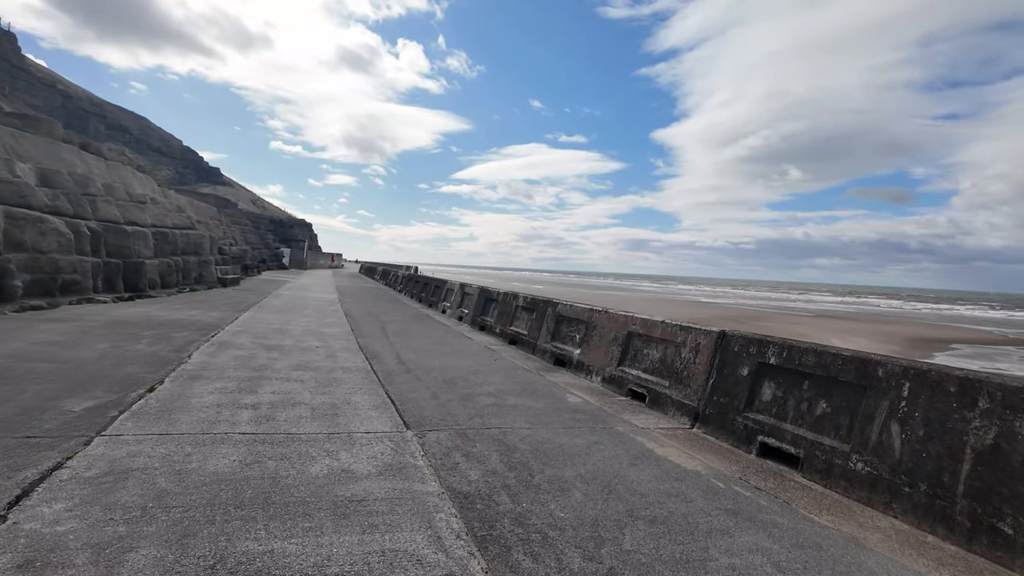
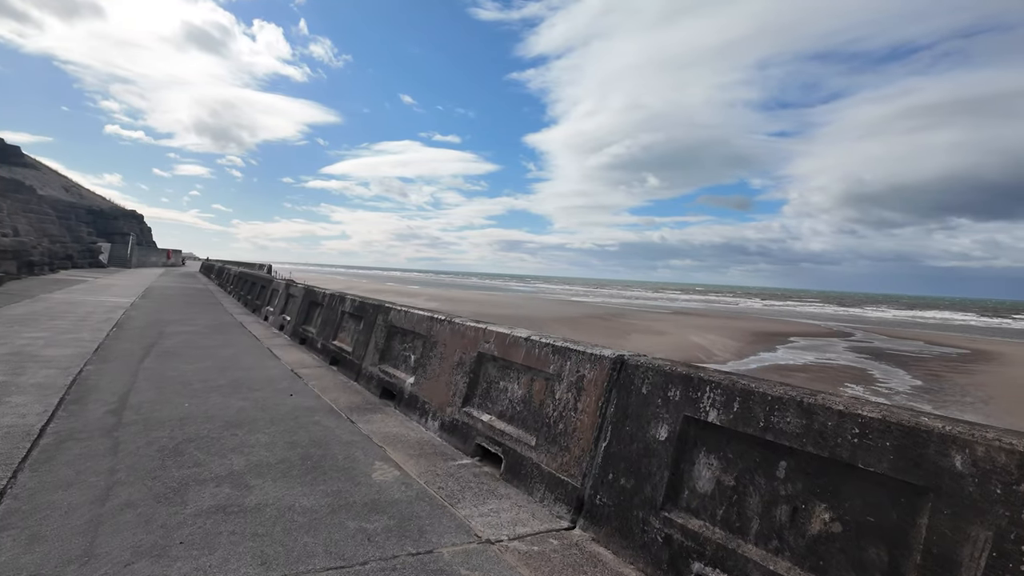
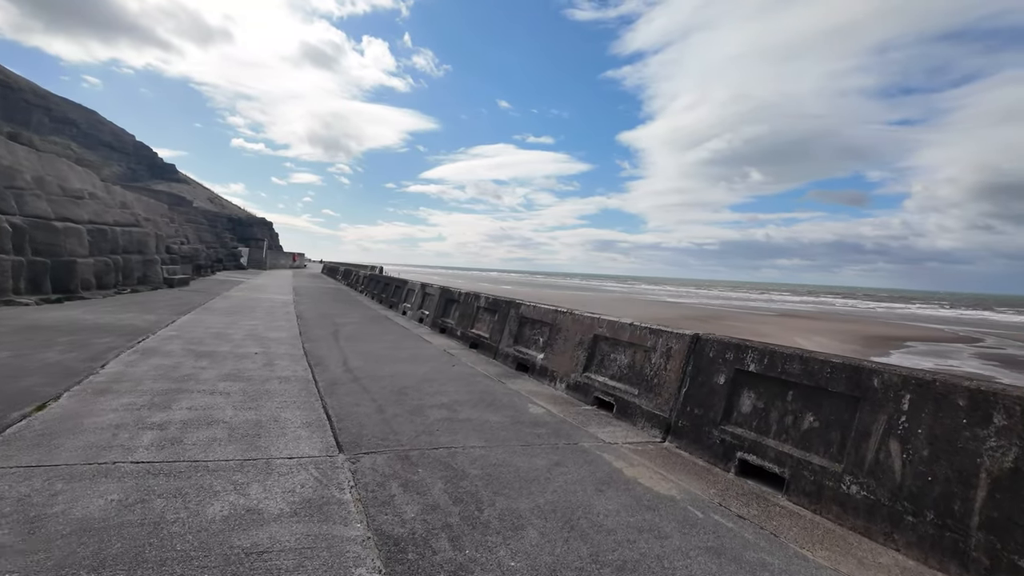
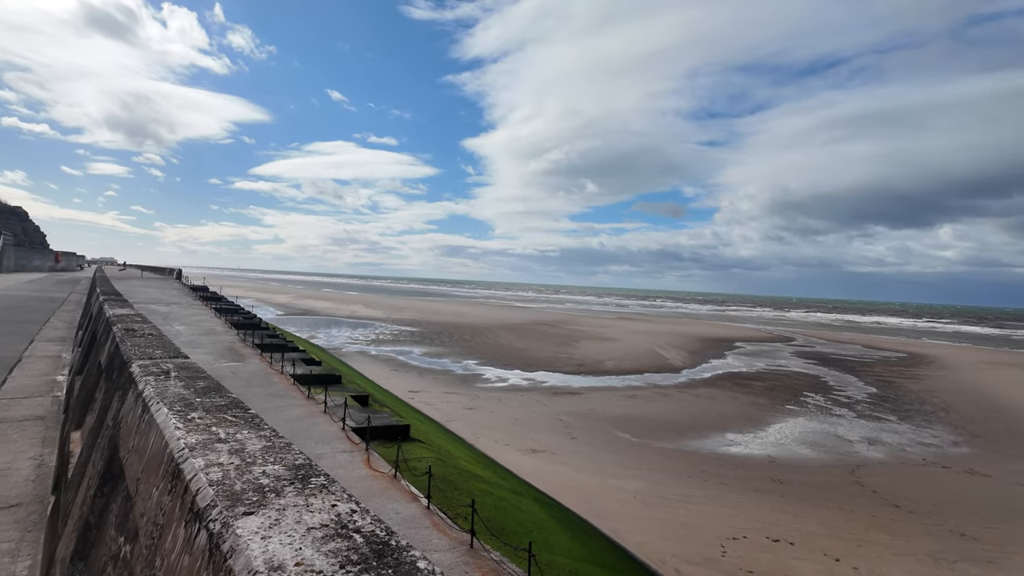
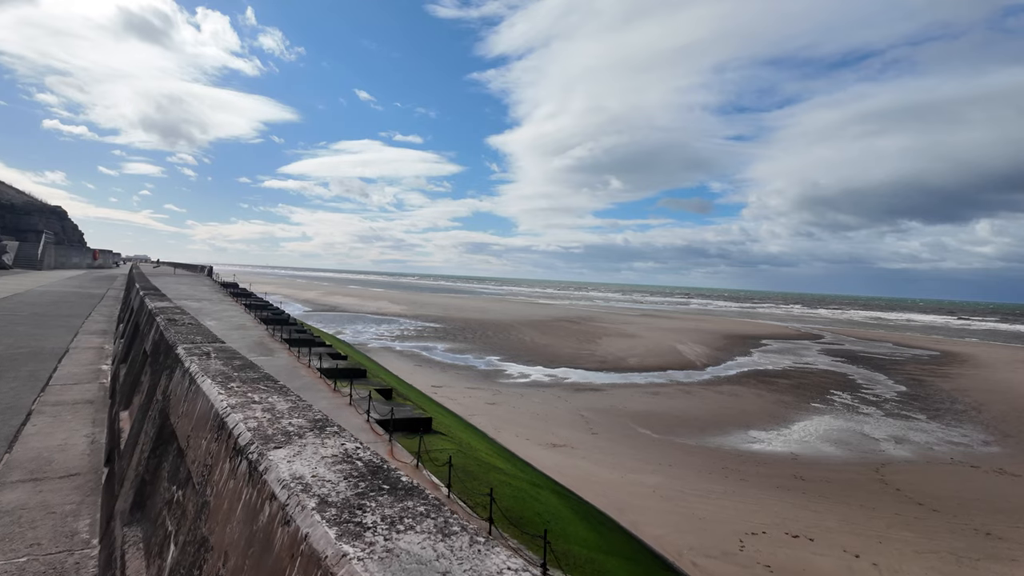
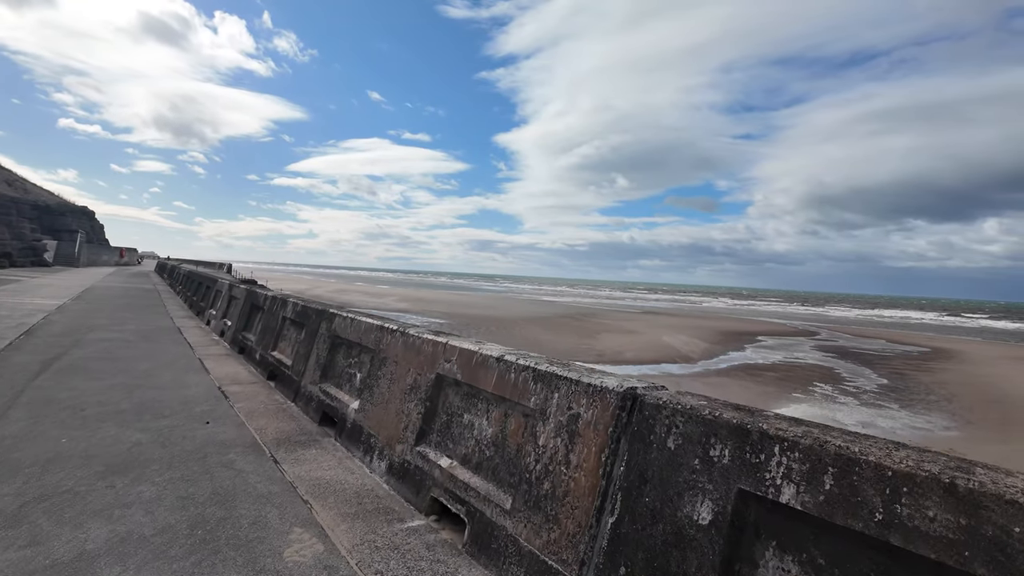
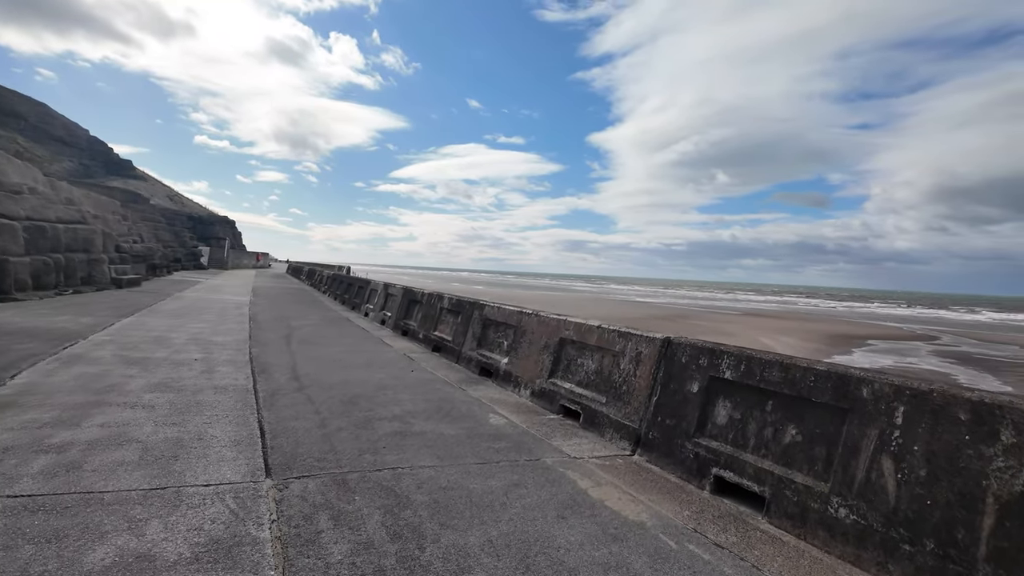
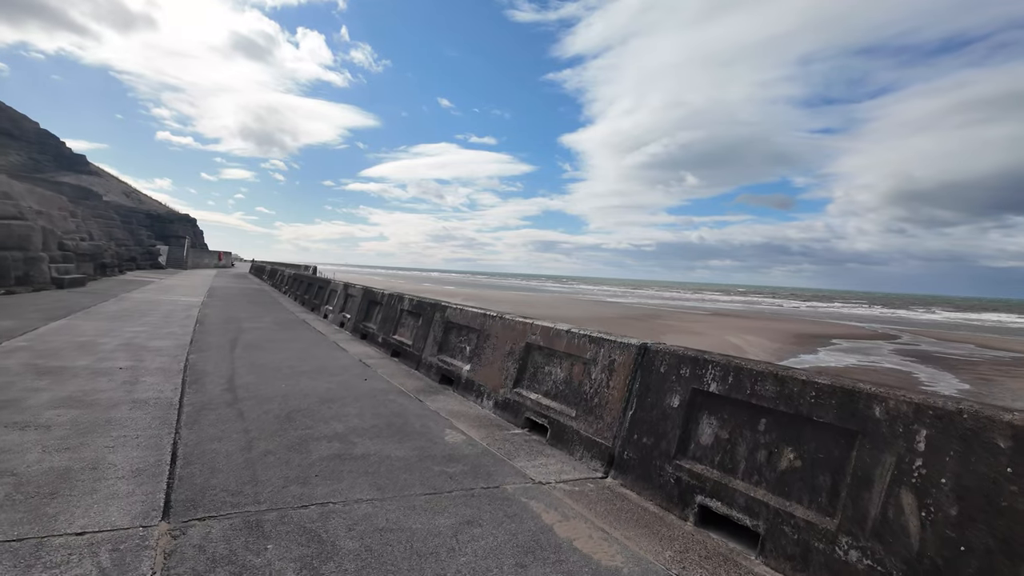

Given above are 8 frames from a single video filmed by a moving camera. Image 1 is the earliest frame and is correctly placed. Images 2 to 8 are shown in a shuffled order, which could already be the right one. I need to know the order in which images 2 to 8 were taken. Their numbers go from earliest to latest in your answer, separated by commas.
3, 7, 8, 2, 6, 5, 4
